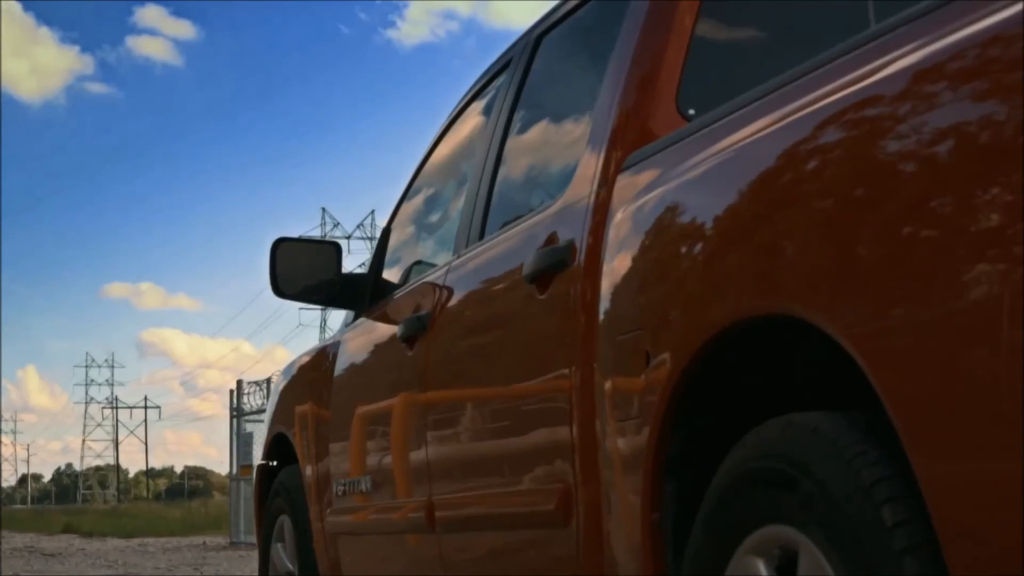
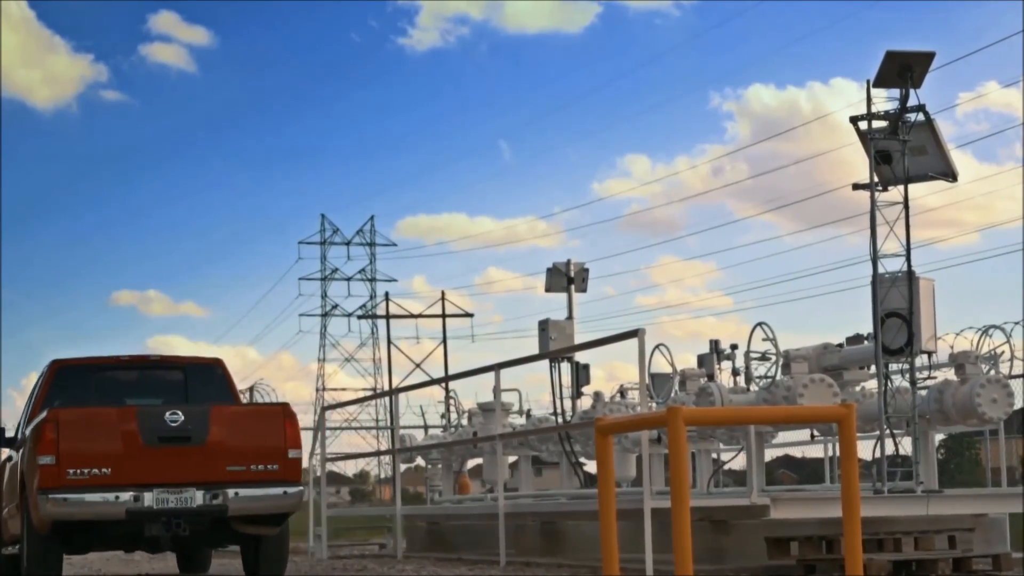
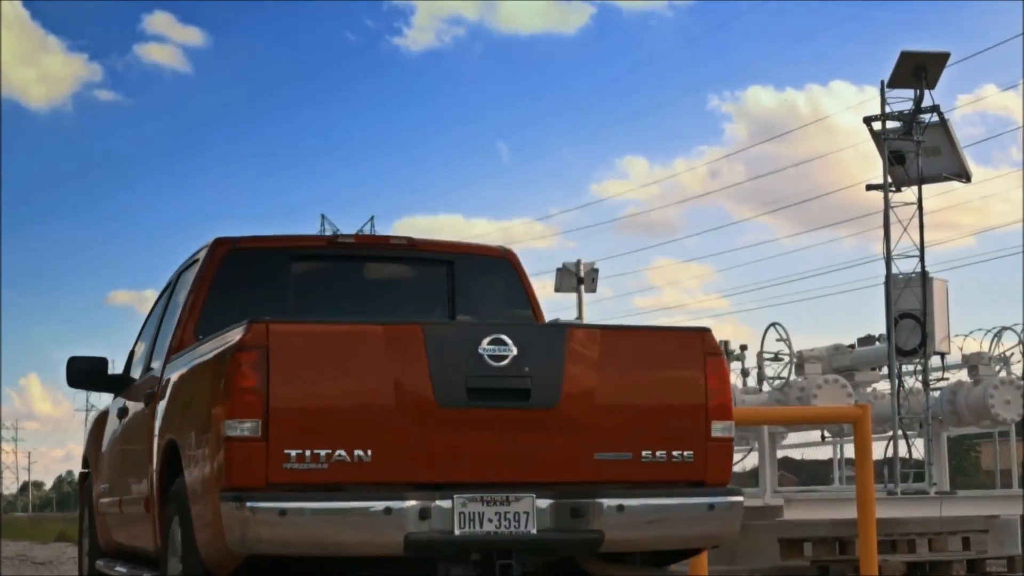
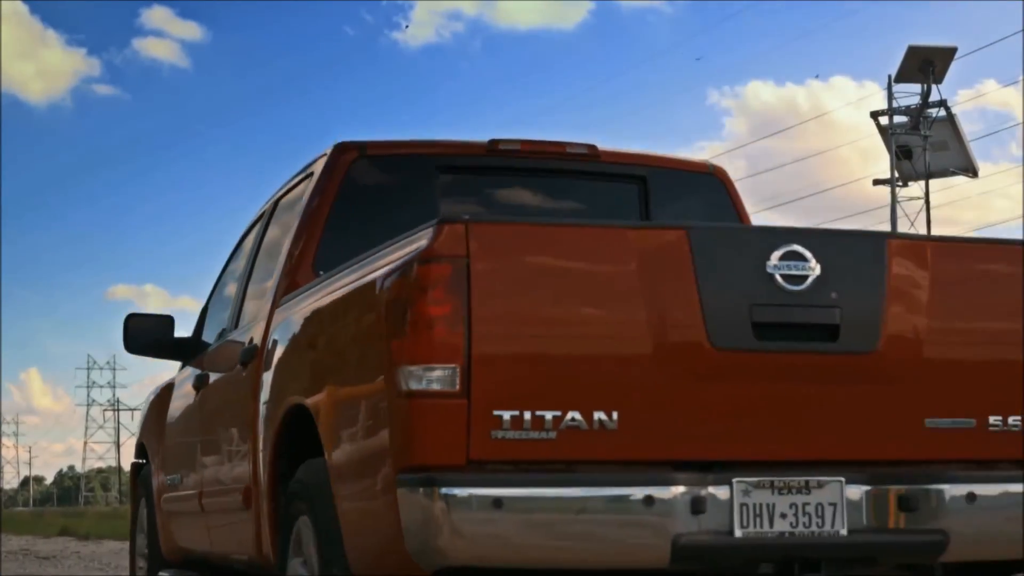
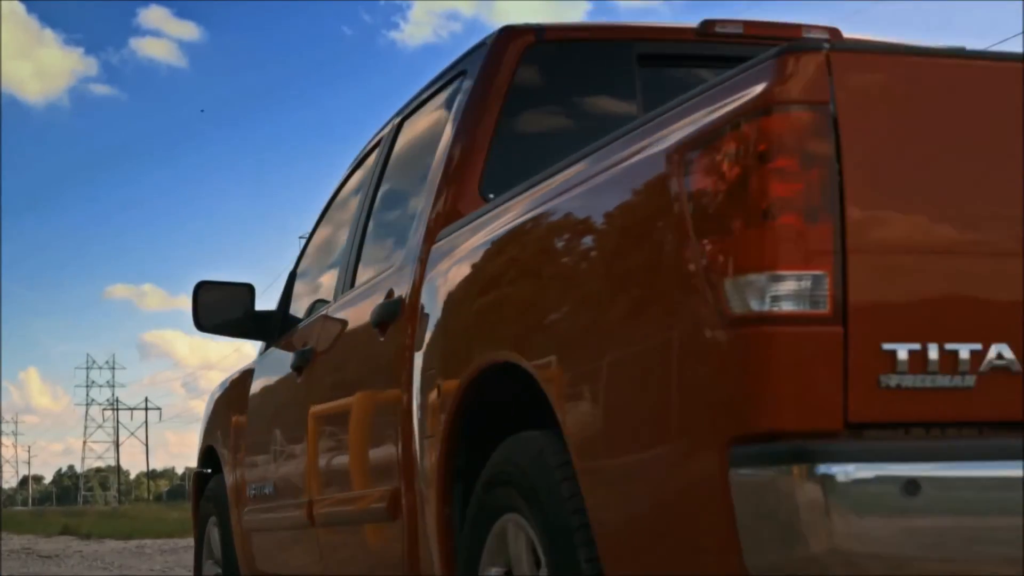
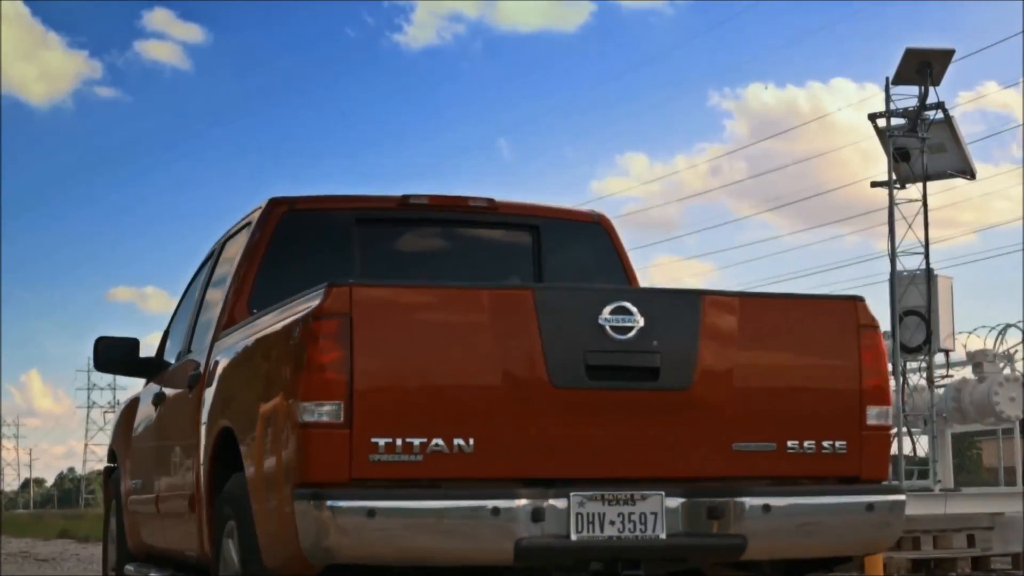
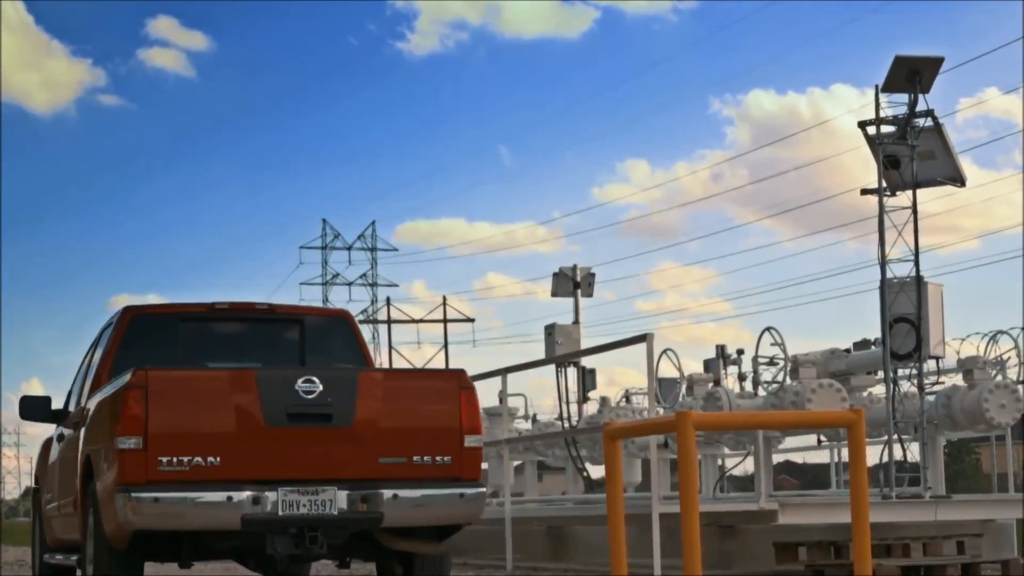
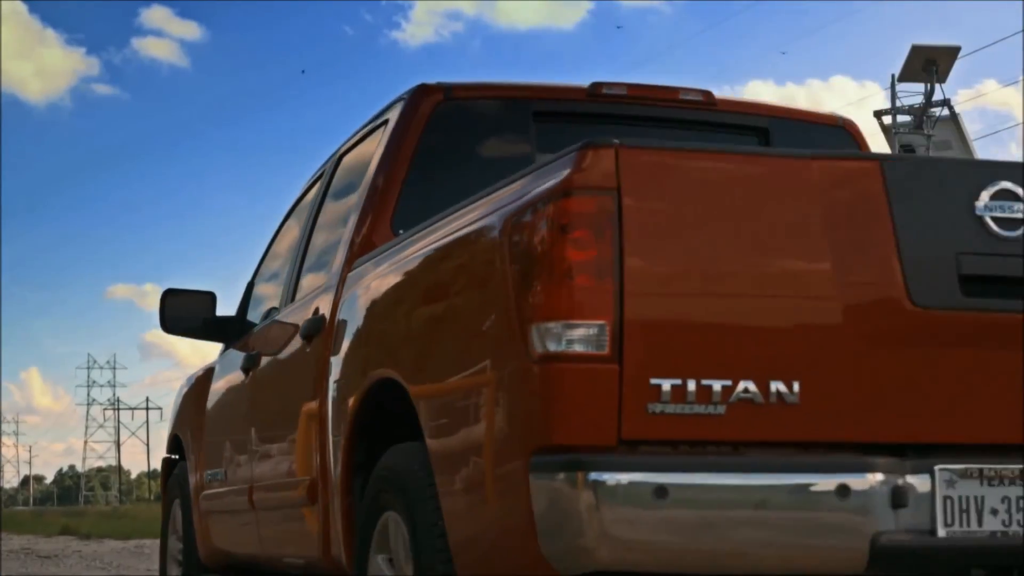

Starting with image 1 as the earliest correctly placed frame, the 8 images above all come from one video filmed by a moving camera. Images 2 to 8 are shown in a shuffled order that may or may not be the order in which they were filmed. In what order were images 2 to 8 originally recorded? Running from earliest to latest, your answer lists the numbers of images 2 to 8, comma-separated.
5, 8, 4, 6, 3, 7, 2
